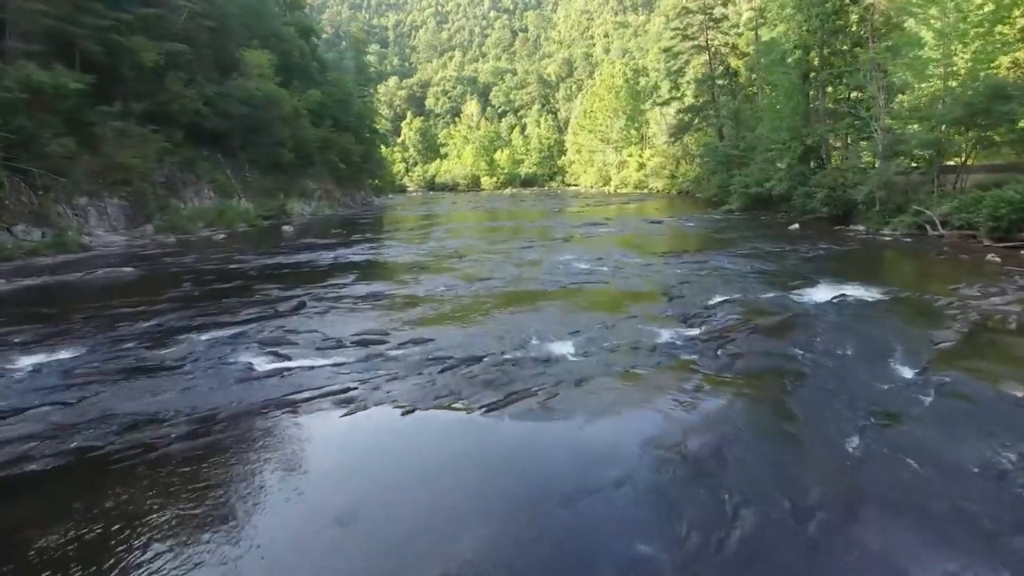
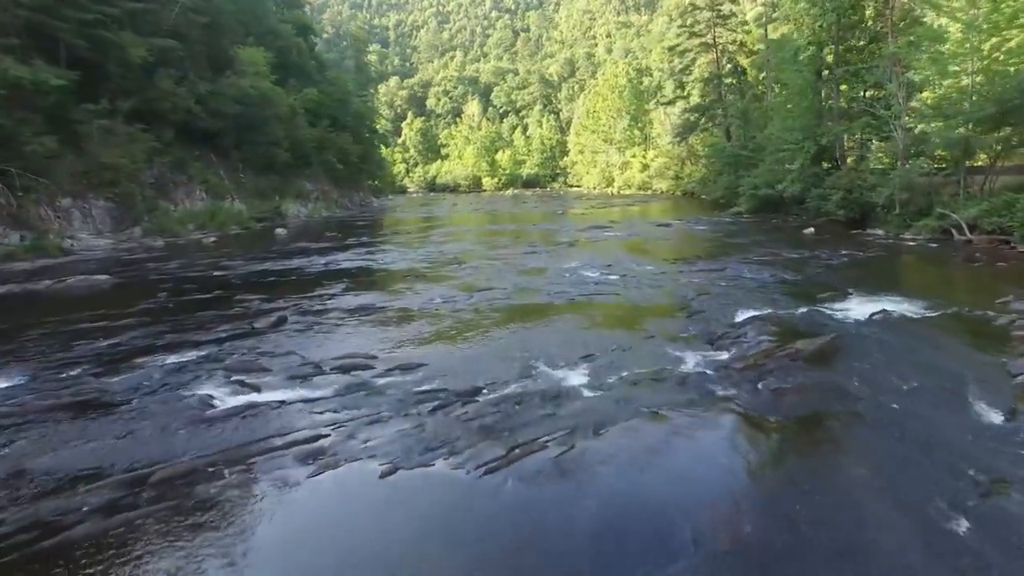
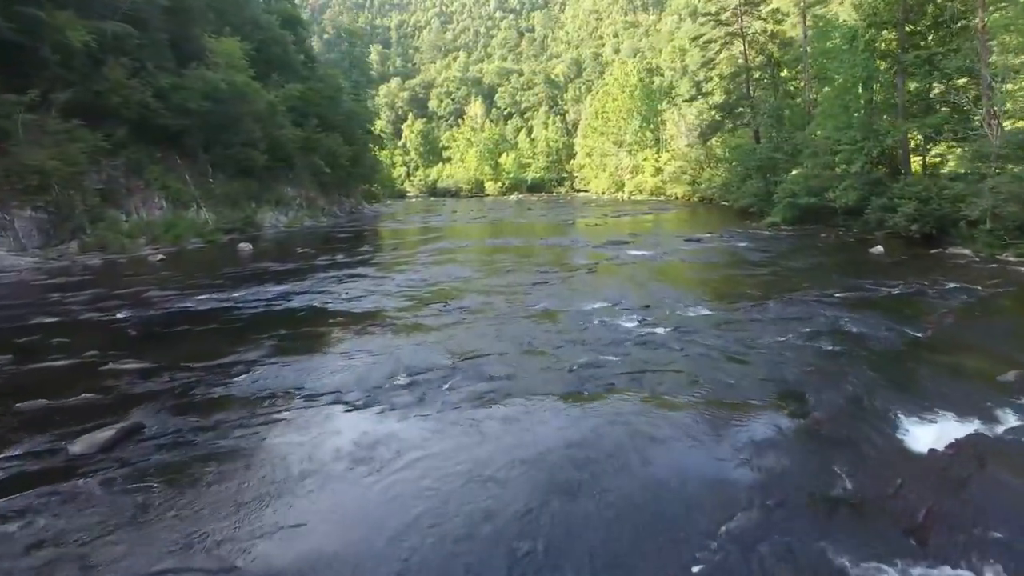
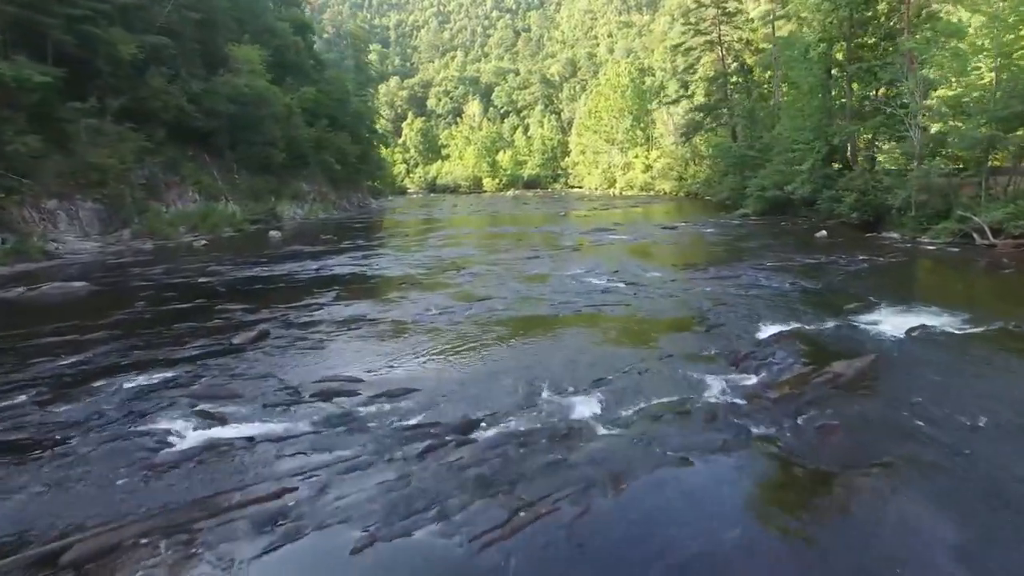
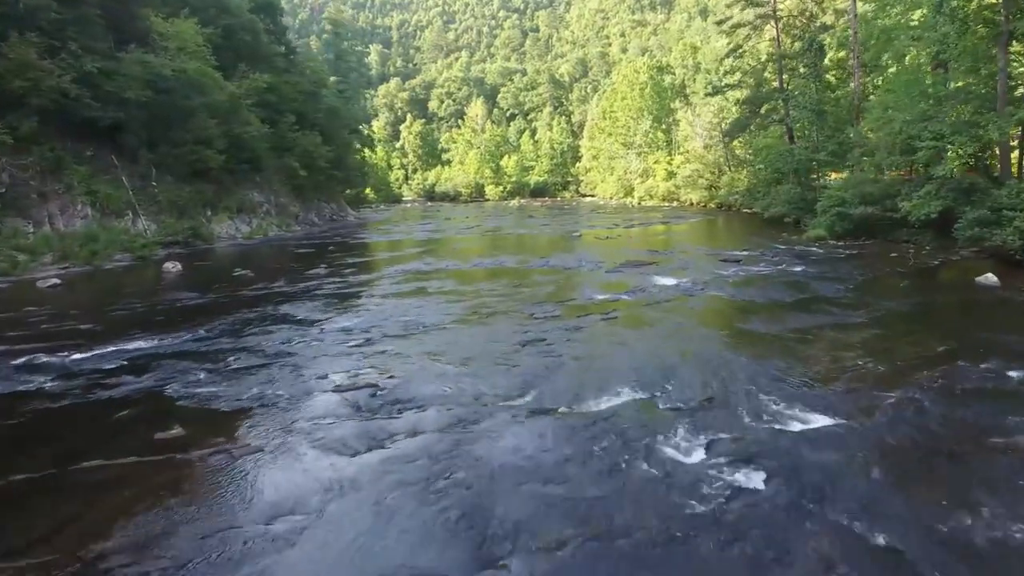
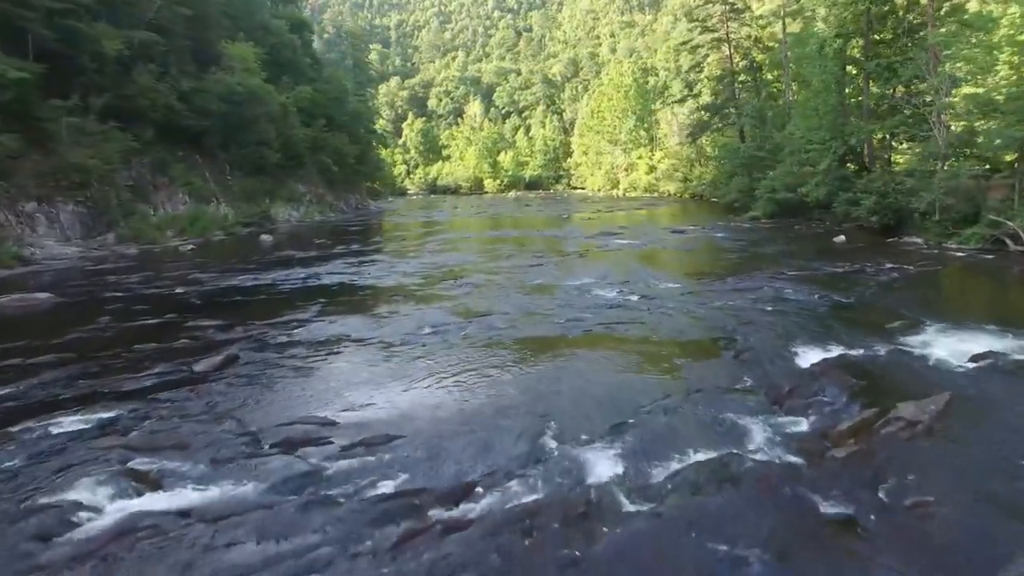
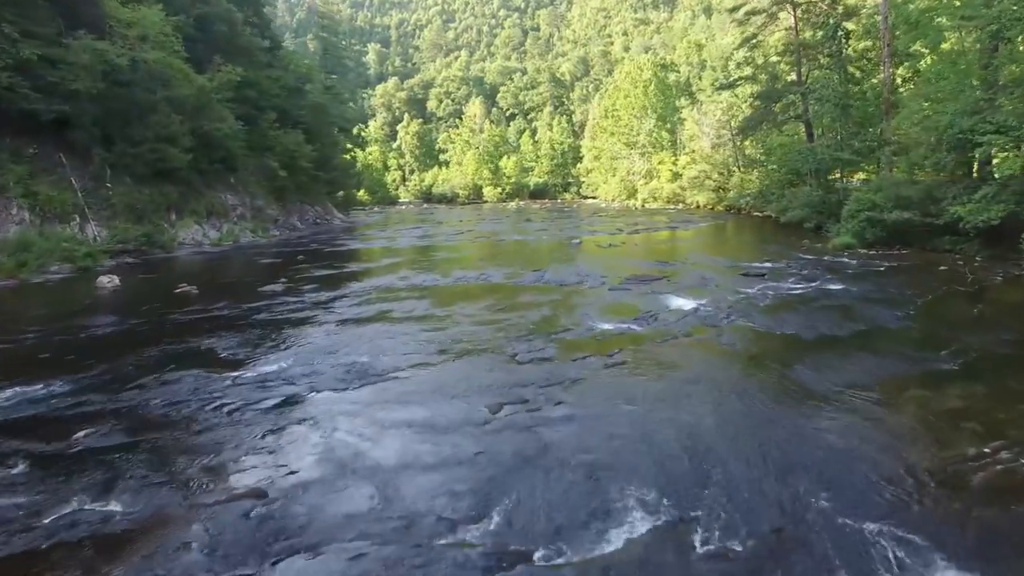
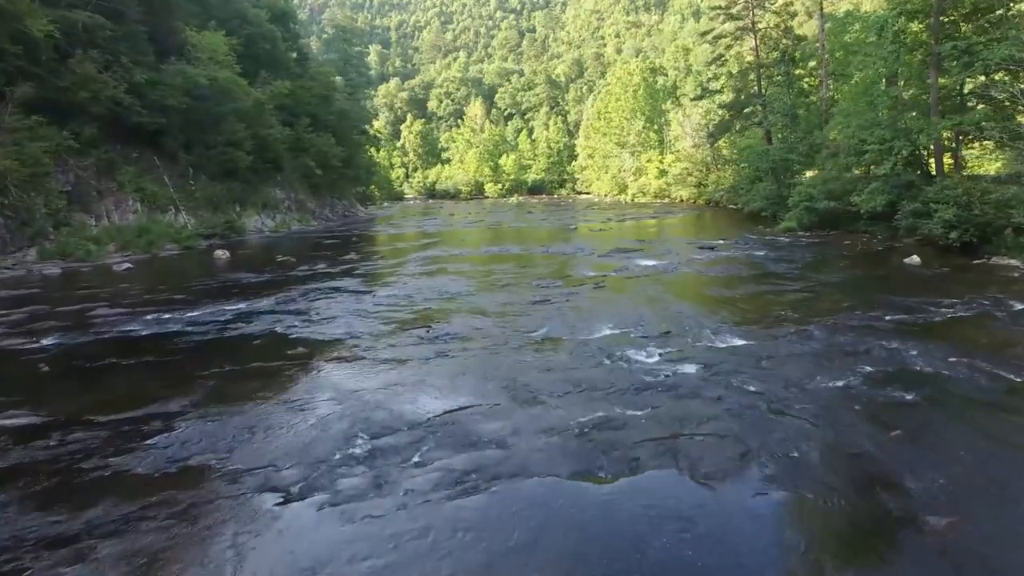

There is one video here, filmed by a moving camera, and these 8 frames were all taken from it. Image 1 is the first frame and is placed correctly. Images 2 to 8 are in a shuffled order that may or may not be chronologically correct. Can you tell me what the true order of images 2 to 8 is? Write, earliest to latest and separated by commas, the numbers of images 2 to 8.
2, 4, 6, 3, 8, 5, 7
